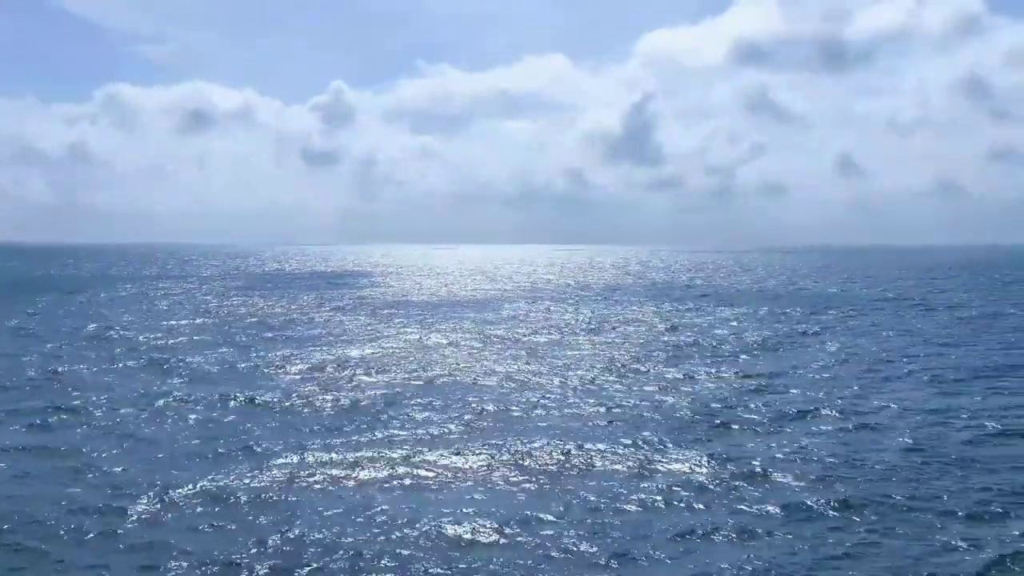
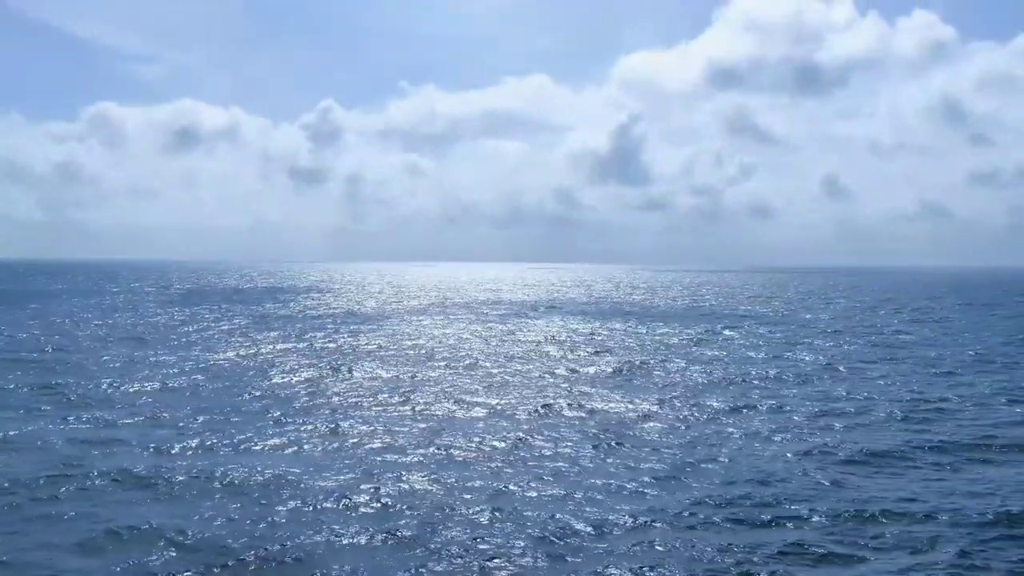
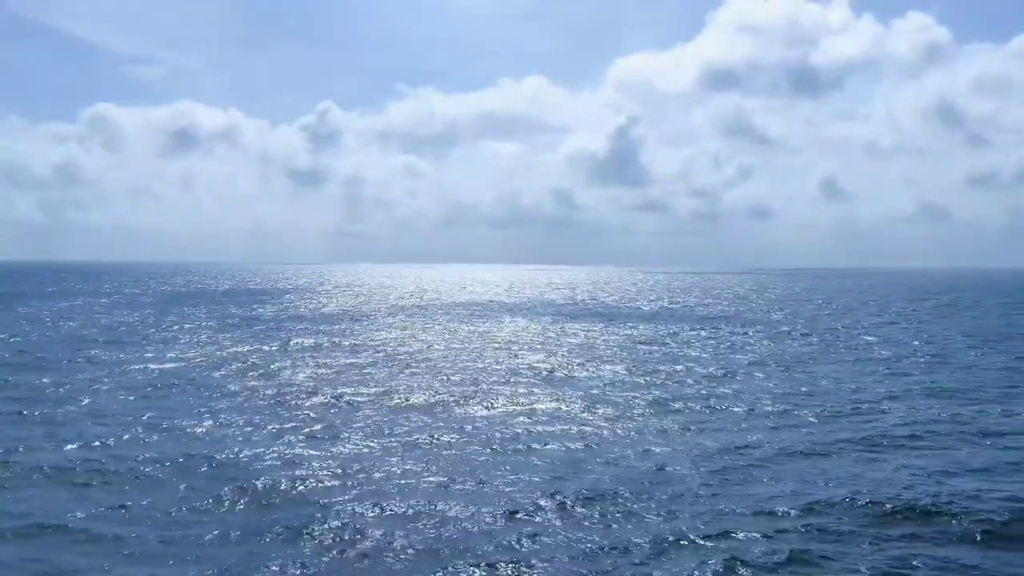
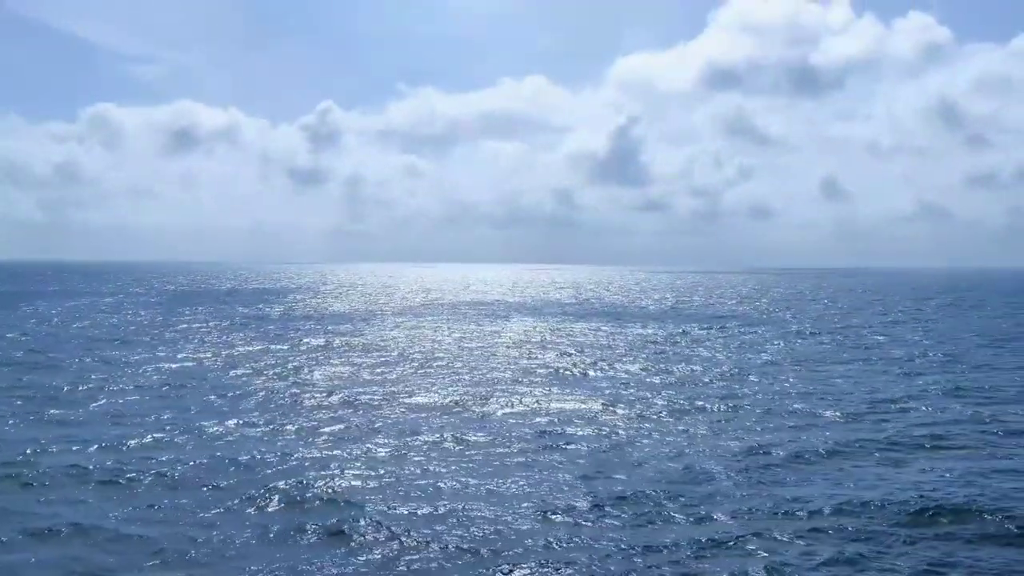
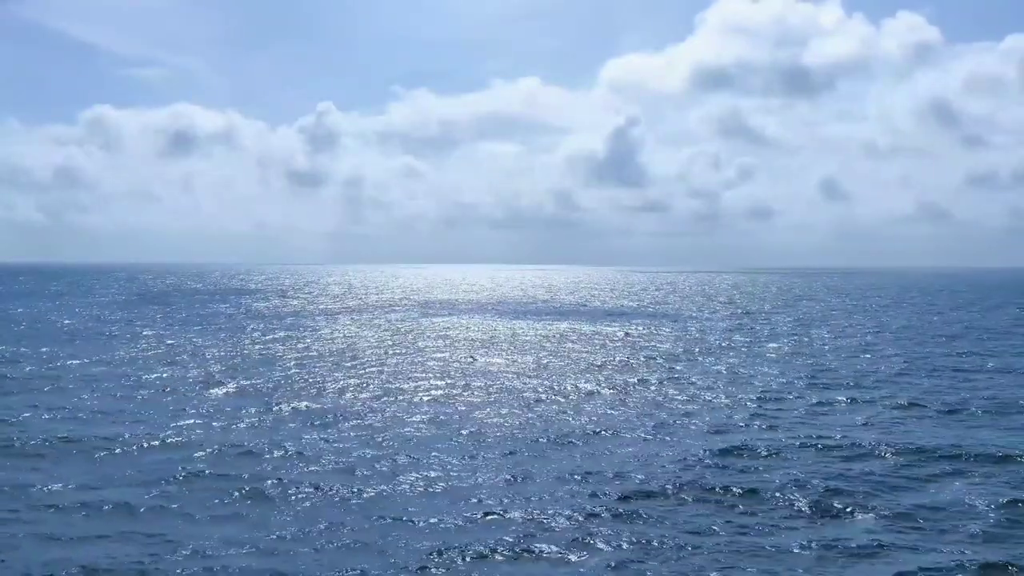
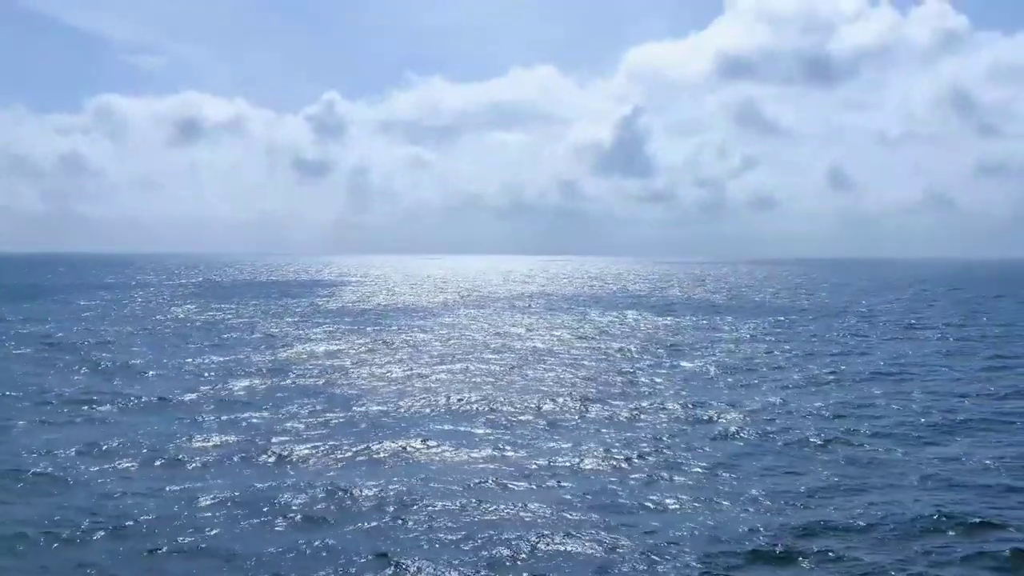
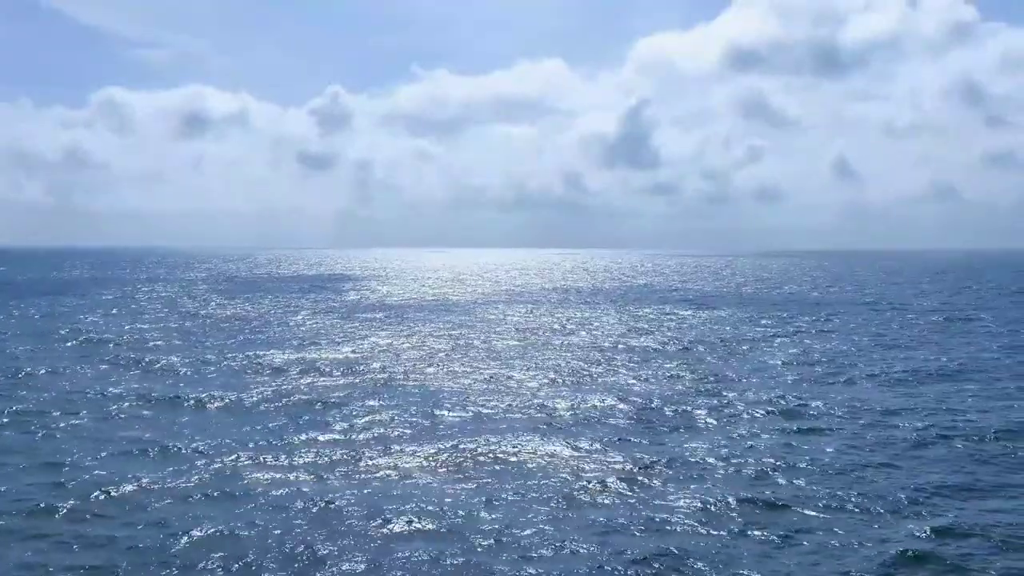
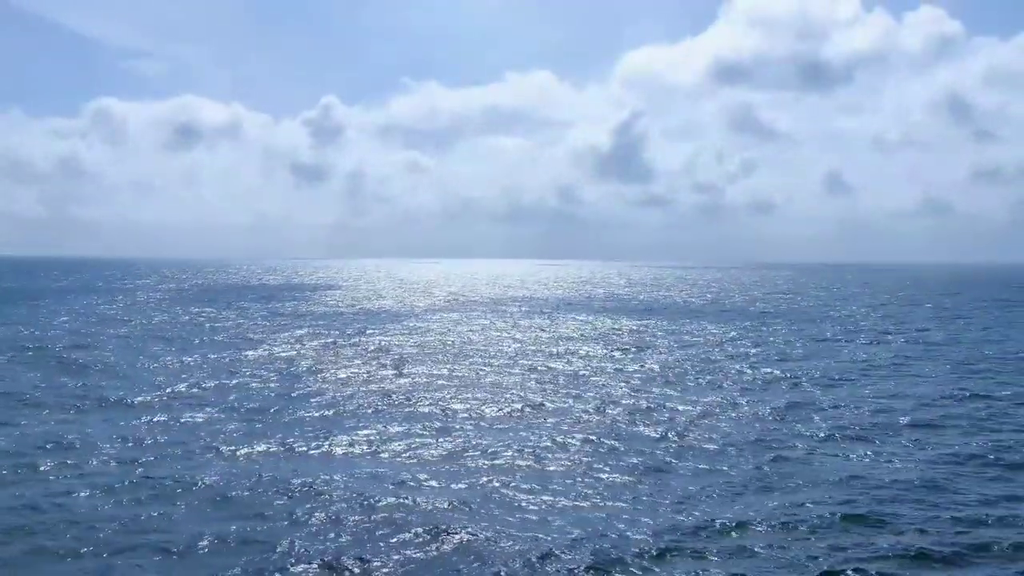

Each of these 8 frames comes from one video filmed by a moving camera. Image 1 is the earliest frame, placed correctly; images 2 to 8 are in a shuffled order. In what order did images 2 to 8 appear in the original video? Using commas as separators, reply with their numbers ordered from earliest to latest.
7, 6, 8, 2, 4, 3, 5
